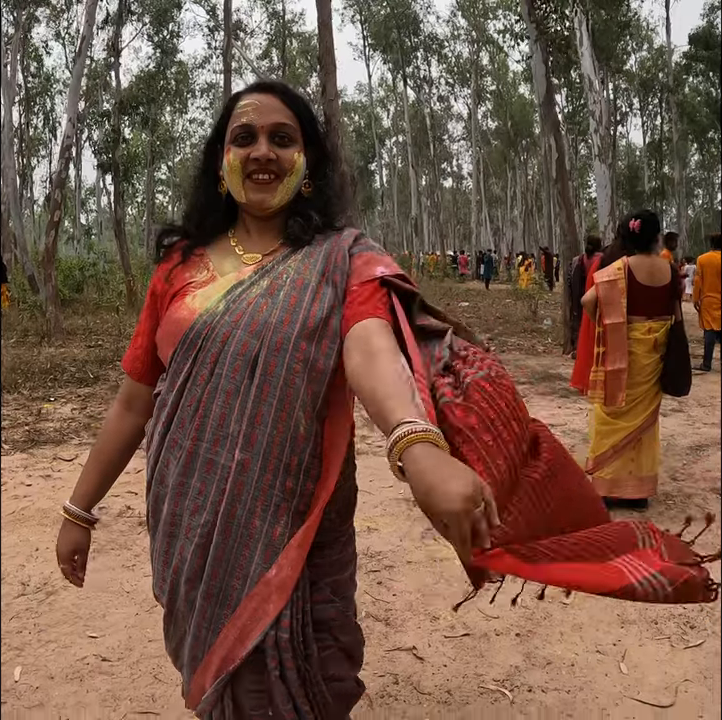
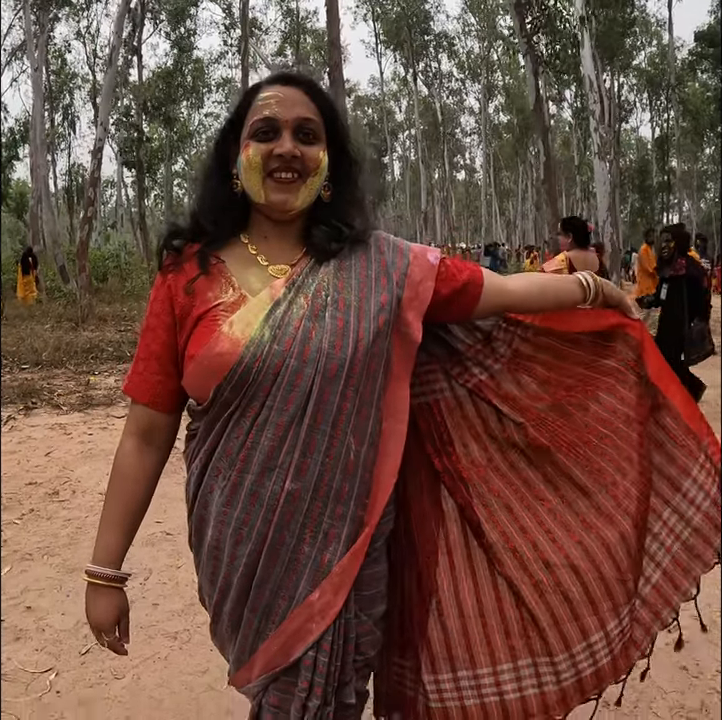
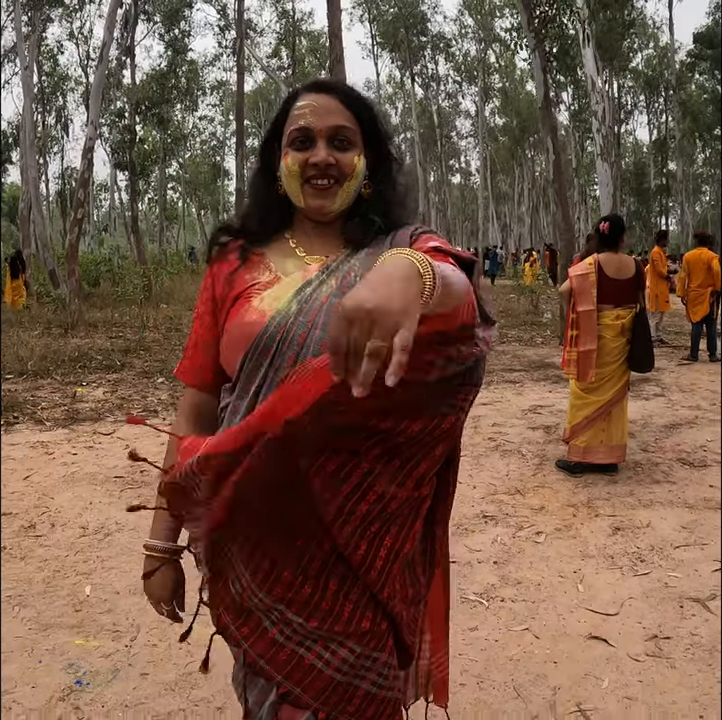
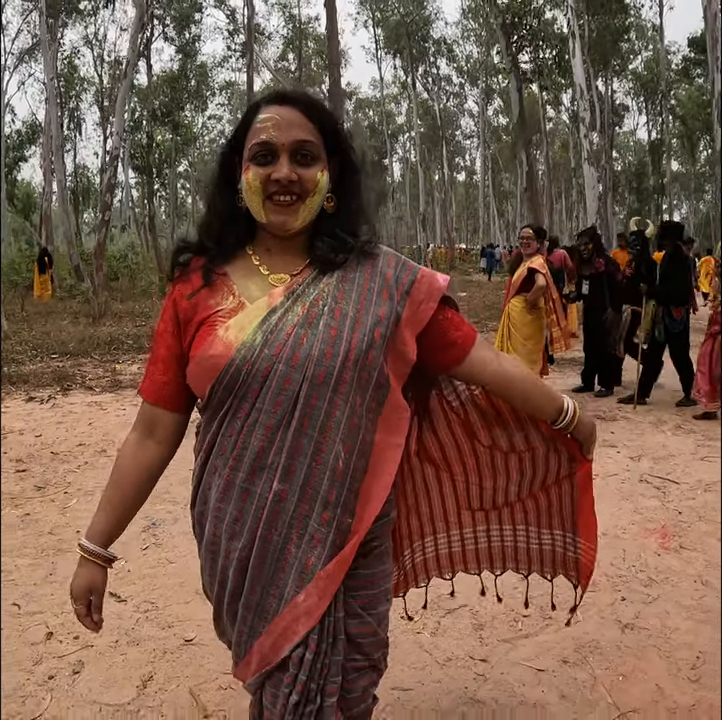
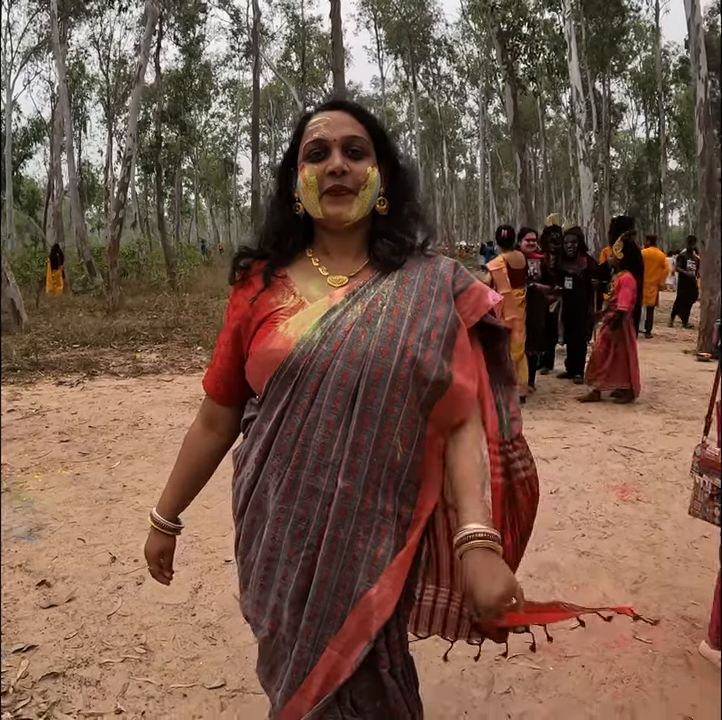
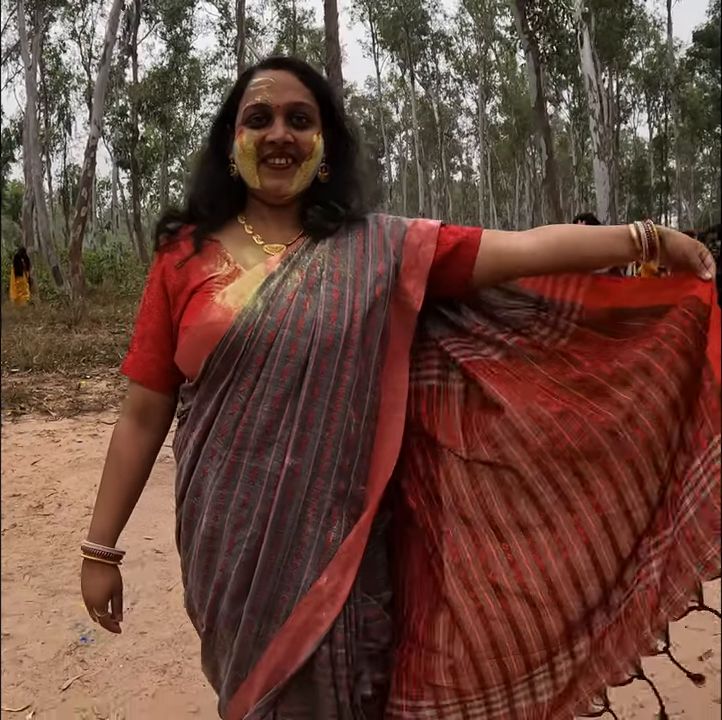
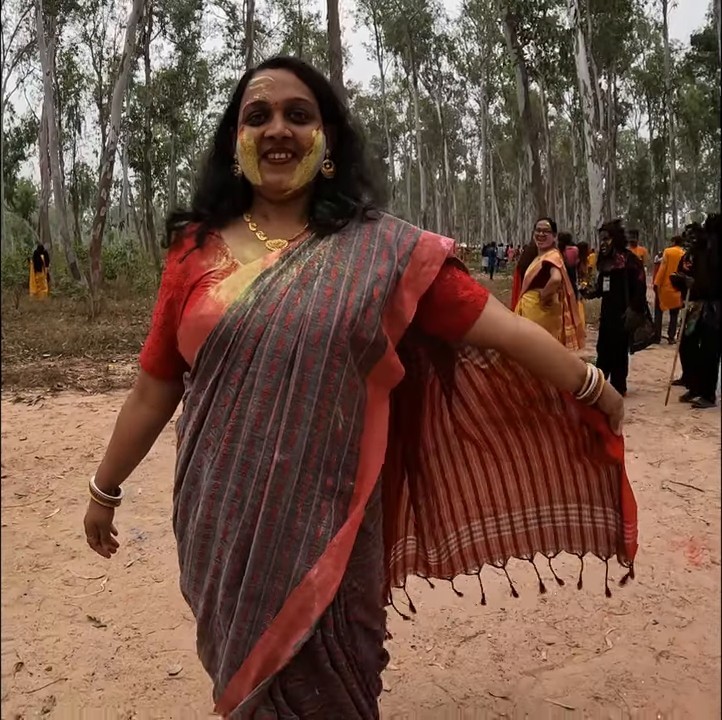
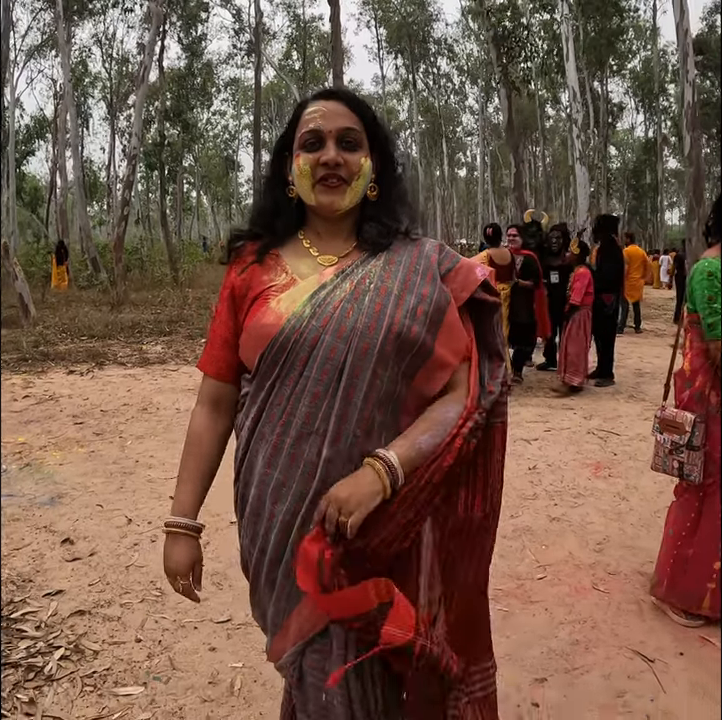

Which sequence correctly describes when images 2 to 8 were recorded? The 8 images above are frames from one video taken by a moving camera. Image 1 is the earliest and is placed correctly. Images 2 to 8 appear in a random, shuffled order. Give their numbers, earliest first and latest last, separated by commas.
3, 6, 2, 7, 4, 5, 8
